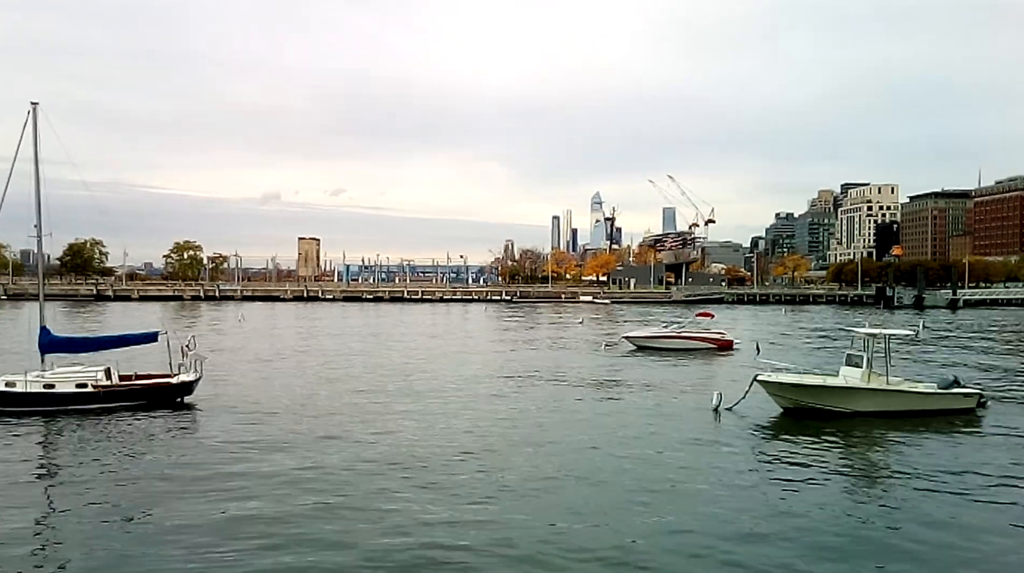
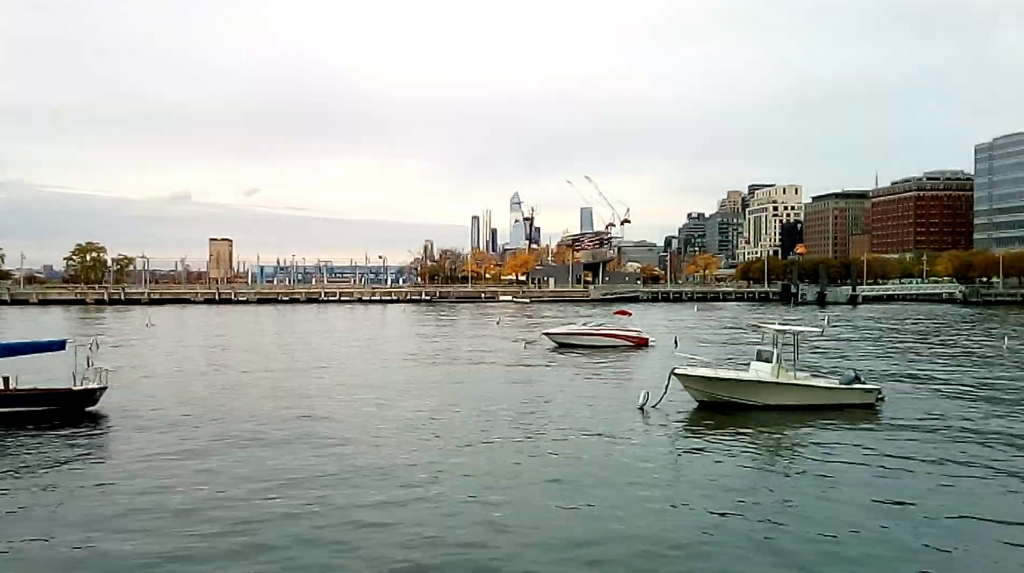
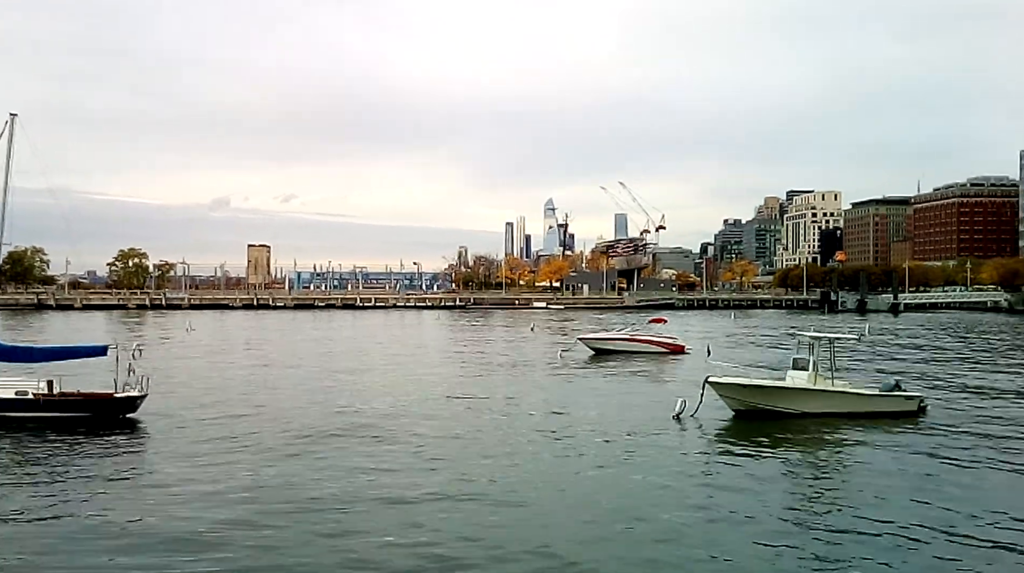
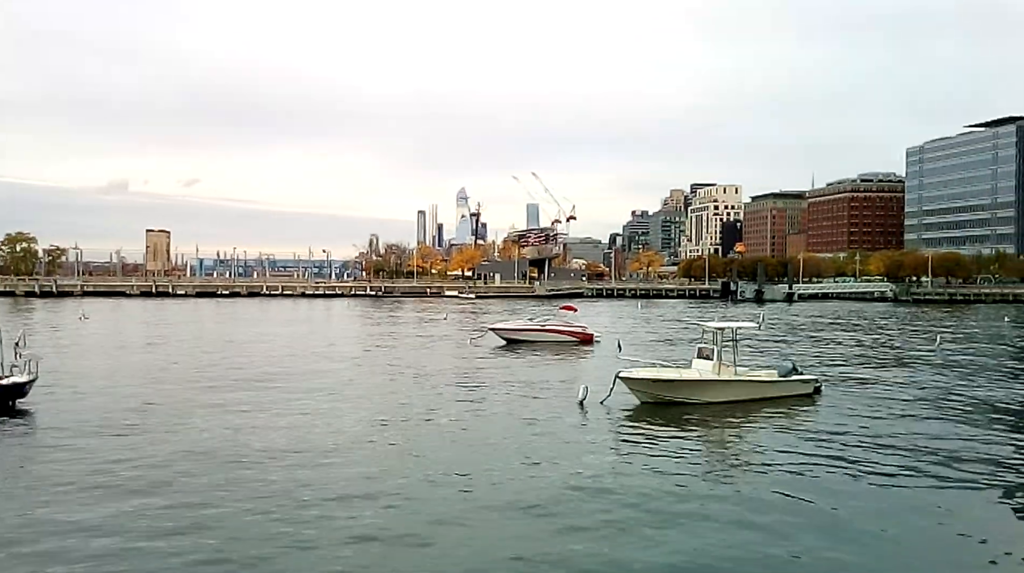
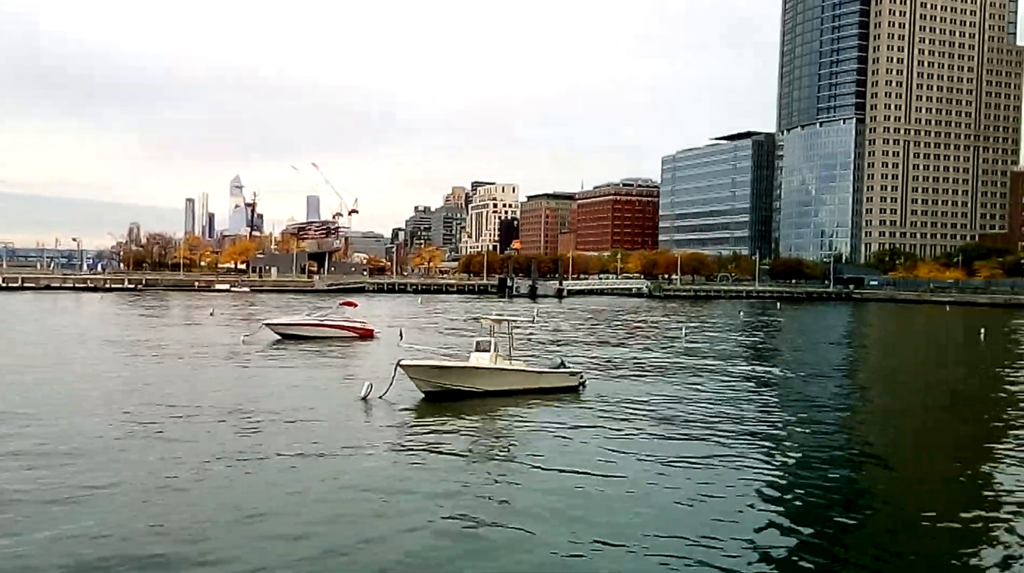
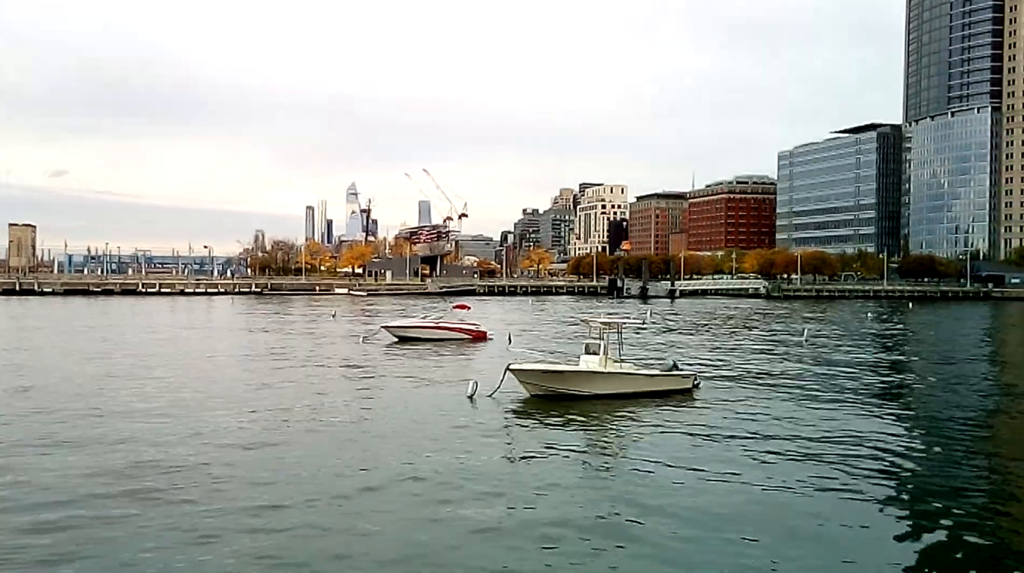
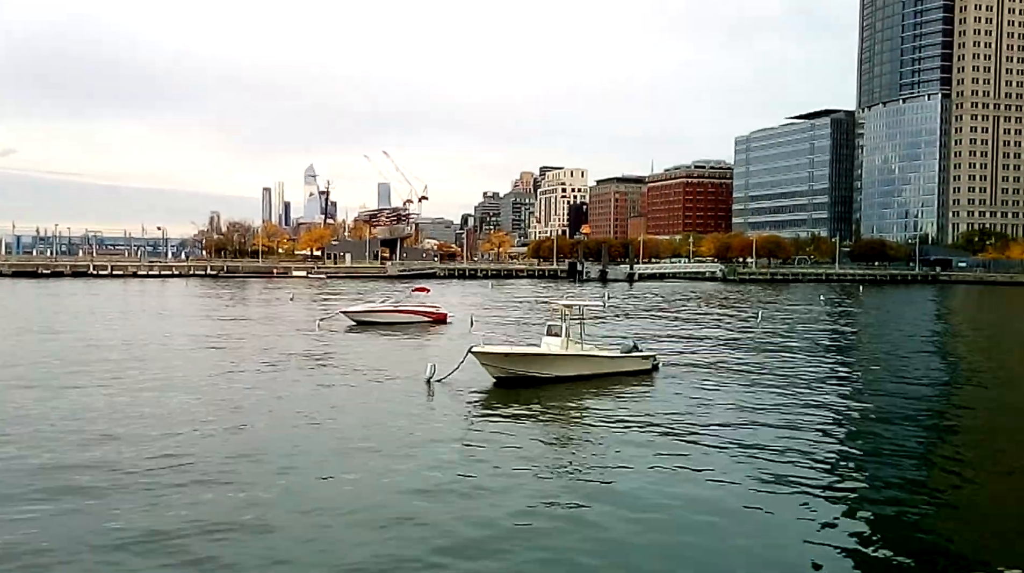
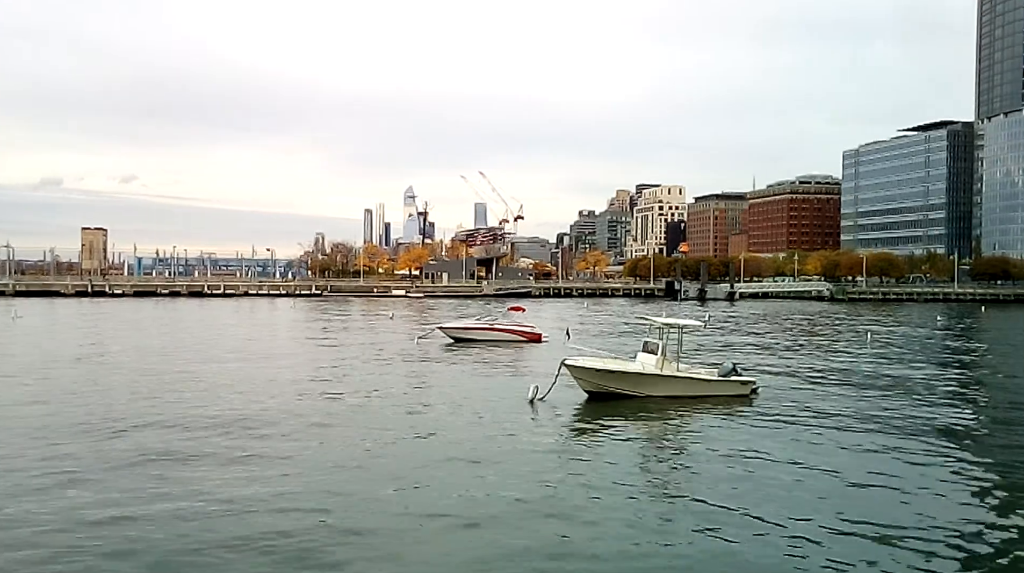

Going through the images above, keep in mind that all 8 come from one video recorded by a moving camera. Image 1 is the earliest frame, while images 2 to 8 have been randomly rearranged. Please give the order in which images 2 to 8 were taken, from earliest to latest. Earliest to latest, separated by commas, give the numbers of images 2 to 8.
3, 2, 4, 8, 6, 7, 5
